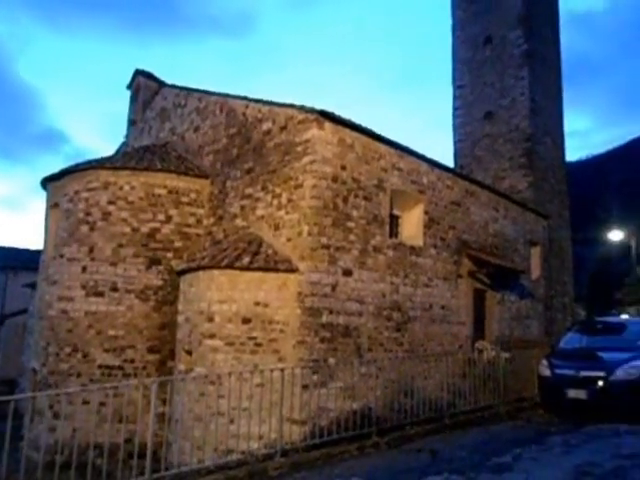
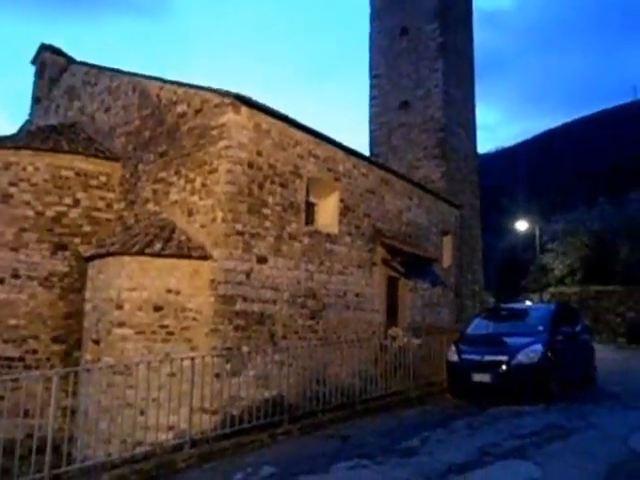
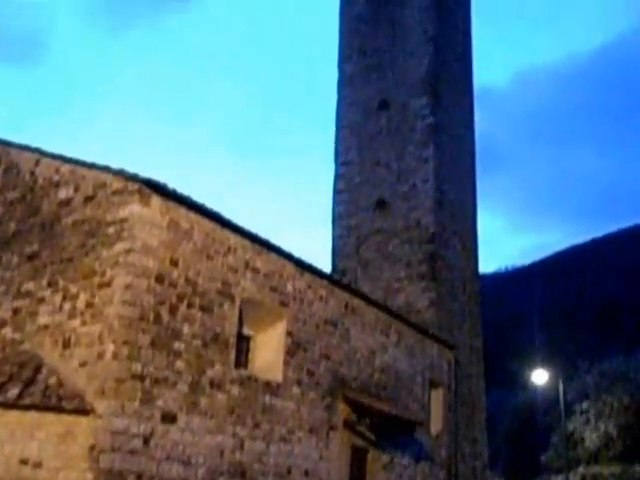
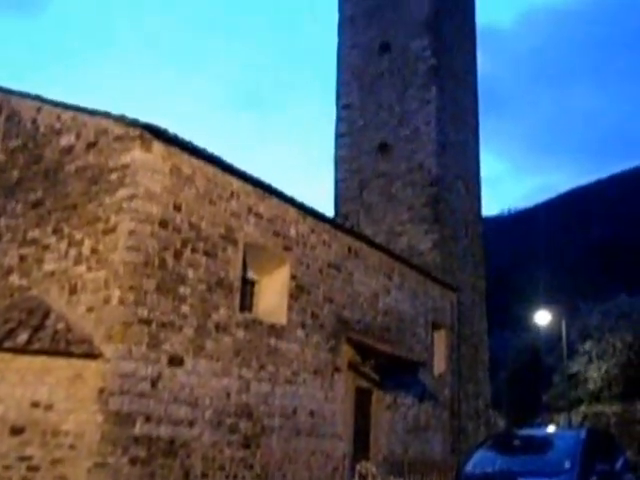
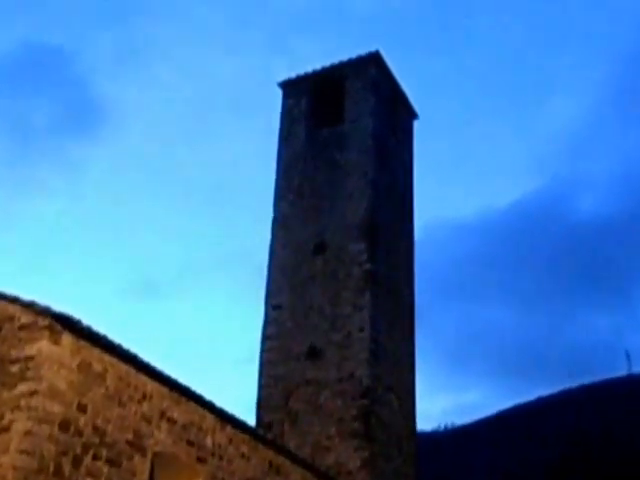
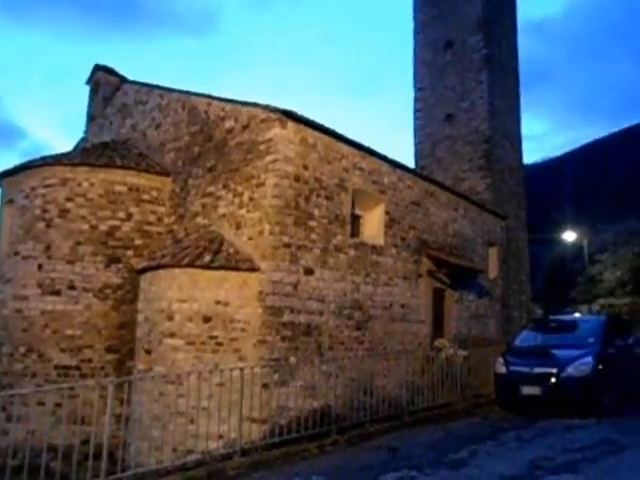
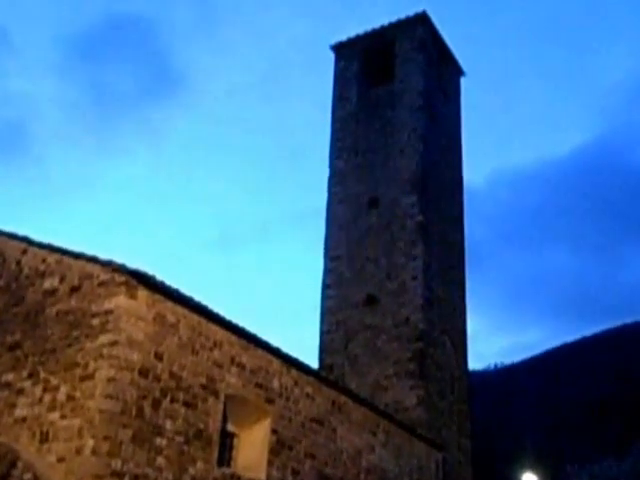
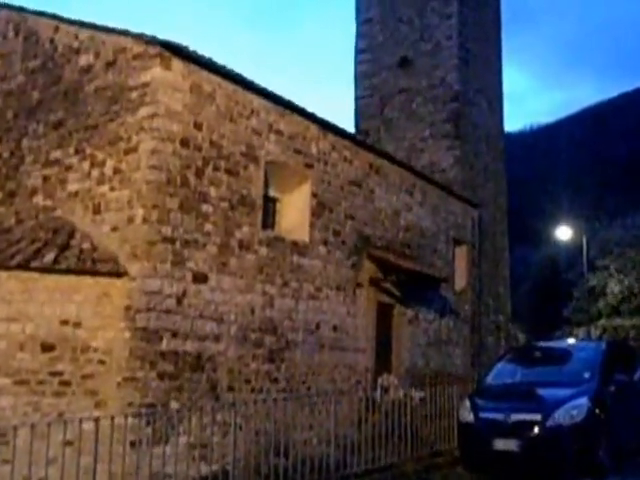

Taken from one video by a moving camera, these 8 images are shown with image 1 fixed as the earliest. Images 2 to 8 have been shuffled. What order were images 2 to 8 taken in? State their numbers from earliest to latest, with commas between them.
6, 2, 8, 4, 3, 7, 5
